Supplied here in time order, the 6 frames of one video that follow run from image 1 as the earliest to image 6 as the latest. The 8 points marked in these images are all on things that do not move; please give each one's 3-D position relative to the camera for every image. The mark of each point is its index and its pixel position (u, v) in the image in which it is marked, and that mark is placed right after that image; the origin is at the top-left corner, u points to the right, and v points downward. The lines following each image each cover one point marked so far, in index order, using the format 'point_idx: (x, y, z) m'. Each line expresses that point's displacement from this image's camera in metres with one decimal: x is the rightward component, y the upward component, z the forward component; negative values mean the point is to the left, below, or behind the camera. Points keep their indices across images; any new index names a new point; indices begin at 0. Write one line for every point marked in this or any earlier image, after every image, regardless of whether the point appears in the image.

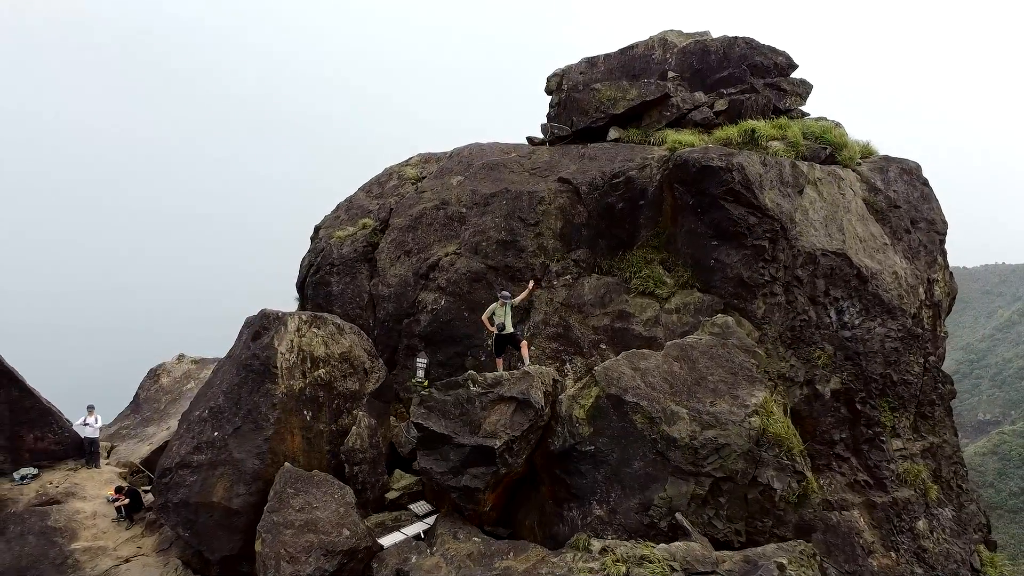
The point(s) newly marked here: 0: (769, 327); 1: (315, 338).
0: (+3.5, -0.5, +7.5) m
1: (-2.6, -0.7, +7.4) m
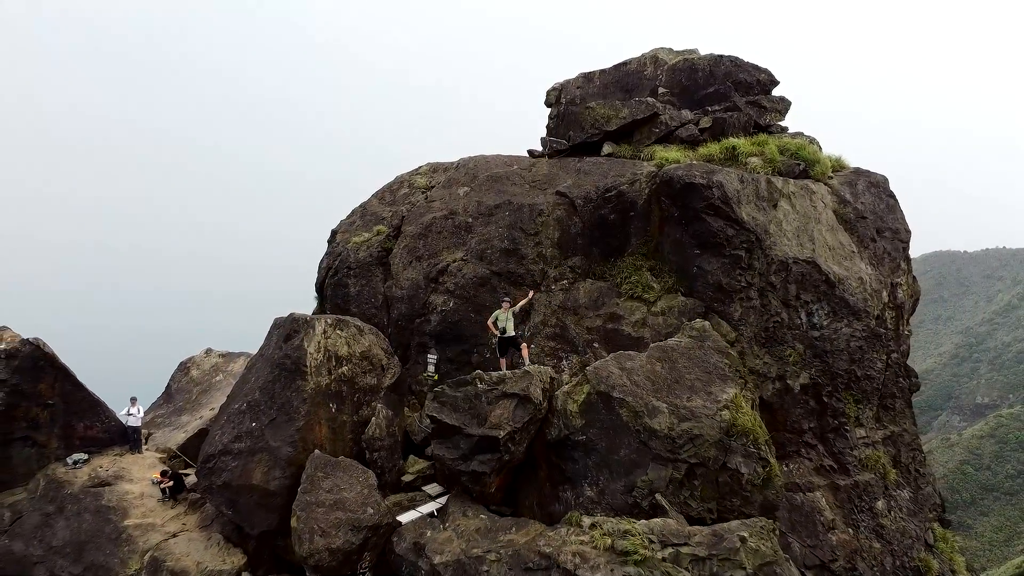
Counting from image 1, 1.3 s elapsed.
0: (+3.5, -0.6, +8.3) m
1: (-2.5, -0.8, +8.2) m
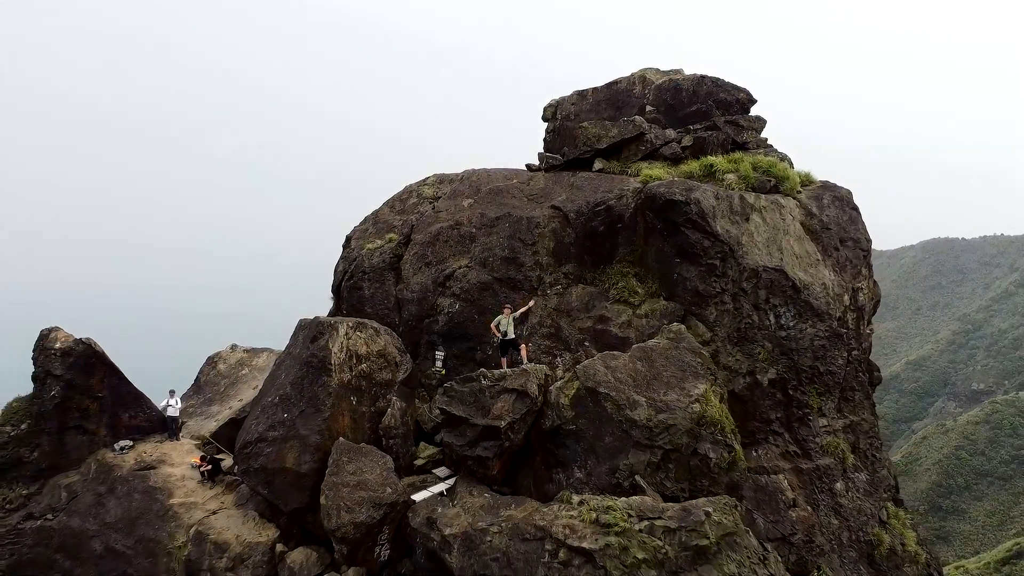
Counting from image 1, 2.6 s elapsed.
0: (+3.5, -0.7, +9.3) m
1: (-2.6, -0.9, +9.3) m
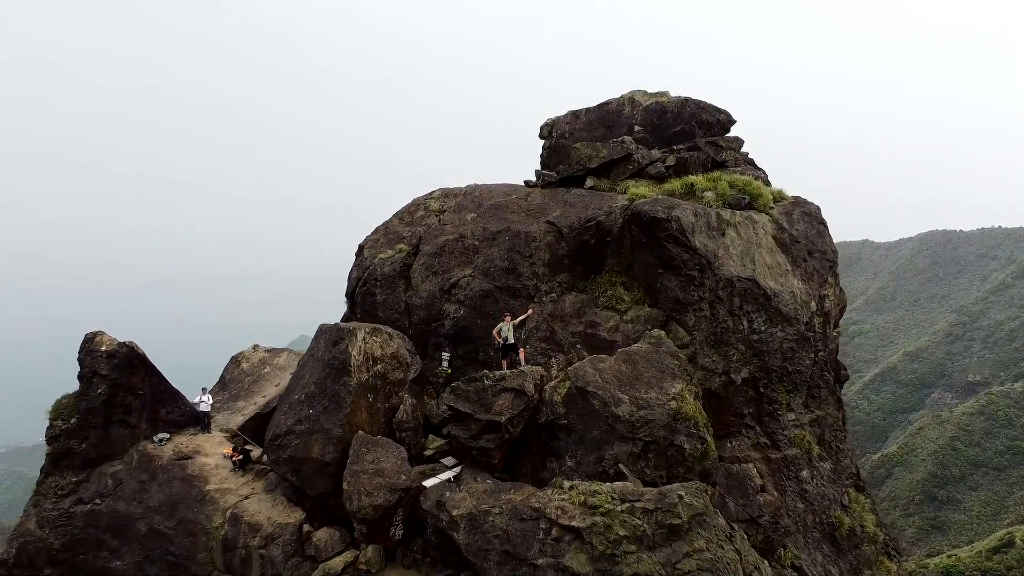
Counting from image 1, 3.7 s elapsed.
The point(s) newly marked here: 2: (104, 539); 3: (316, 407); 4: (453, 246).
0: (+3.5, -0.8, +10.4) m
1: (-2.6, -1.0, +10.3) m
2: (-7.5, -4.6, +10.1) m
3: (-3.4, -2.1, +9.7) m
4: (-1.3, +0.9, +11.9) m
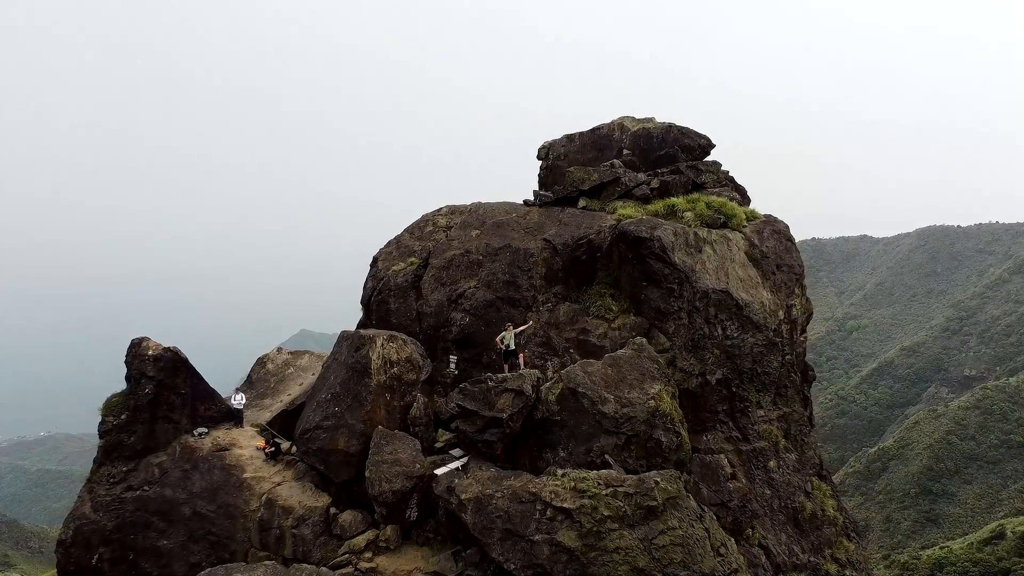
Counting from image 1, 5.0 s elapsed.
0: (+3.5, -1.1, +11.7) m
1: (-2.6, -1.3, +11.6) m
2: (-7.5, -4.8, +11.5) m
3: (-3.4, -2.3, +11.0) m
4: (-1.3, +0.7, +13.2) m
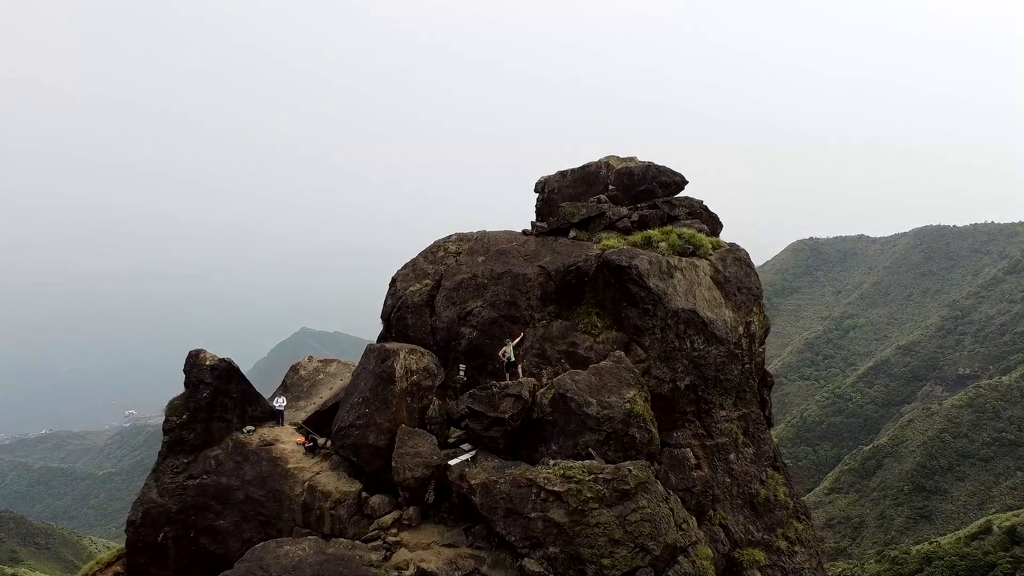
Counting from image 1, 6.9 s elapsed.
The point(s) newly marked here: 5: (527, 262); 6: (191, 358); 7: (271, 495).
0: (+3.5, -1.6, +13.9) m
1: (-2.5, -1.8, +13.8) m
2: (-7.4, -5.3, +13.7) m
3: (-3.4, -2.8, +13.2) m
4: (-1.3, +0.2, +15.4) m
5: (+0.4, +0.8, +15.3) m
6: (-8.4, -1.8, +14.5) m
7: (-5.8, -5.0, +13.4) m
